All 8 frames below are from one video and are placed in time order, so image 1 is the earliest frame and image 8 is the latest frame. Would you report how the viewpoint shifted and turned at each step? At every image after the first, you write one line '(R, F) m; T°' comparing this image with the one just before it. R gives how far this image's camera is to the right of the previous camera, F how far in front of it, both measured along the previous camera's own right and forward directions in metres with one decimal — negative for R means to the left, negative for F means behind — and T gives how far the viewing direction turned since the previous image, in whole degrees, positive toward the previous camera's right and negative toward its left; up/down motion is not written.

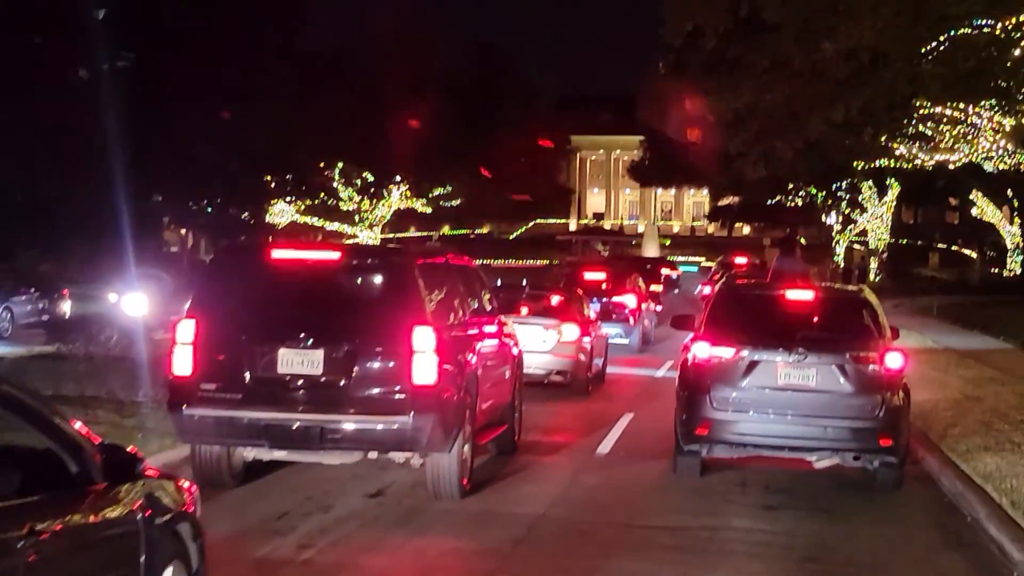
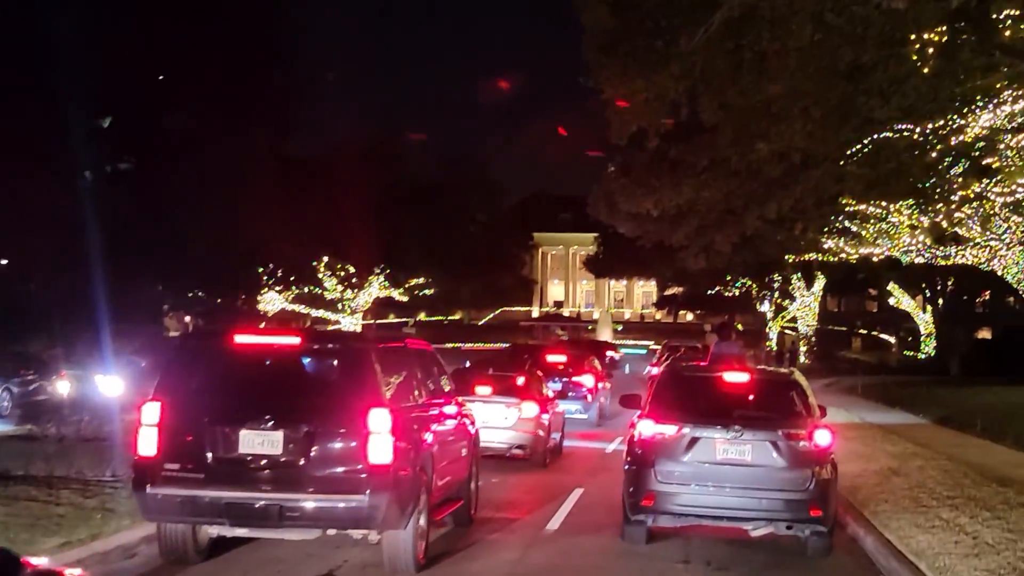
(+0.3, -0.5) m; +1°
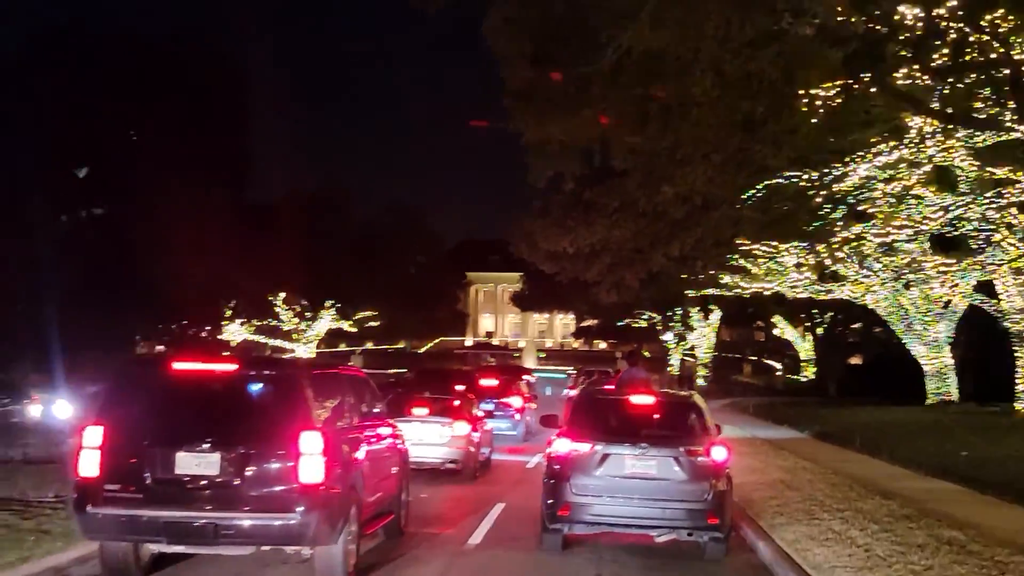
(0.0, -0.8) m; +5°
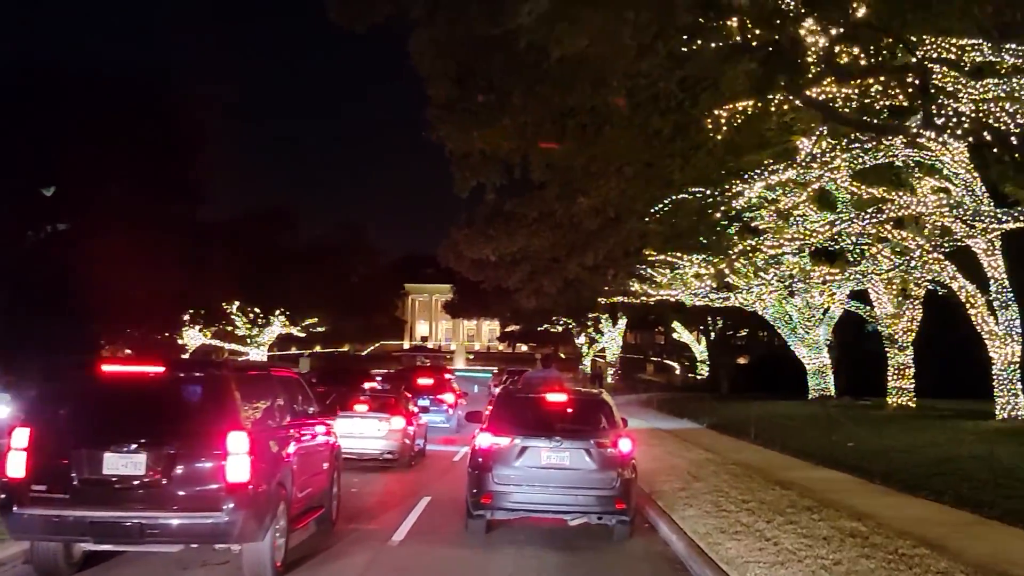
(+0.2, -0.8) m; +4°
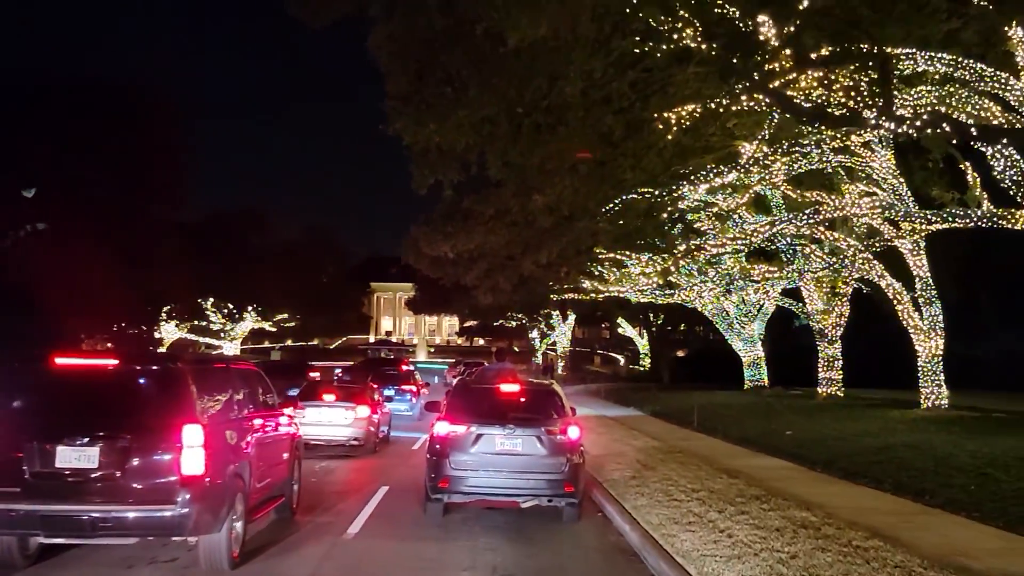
(+0.2, -0.7) m; +2°
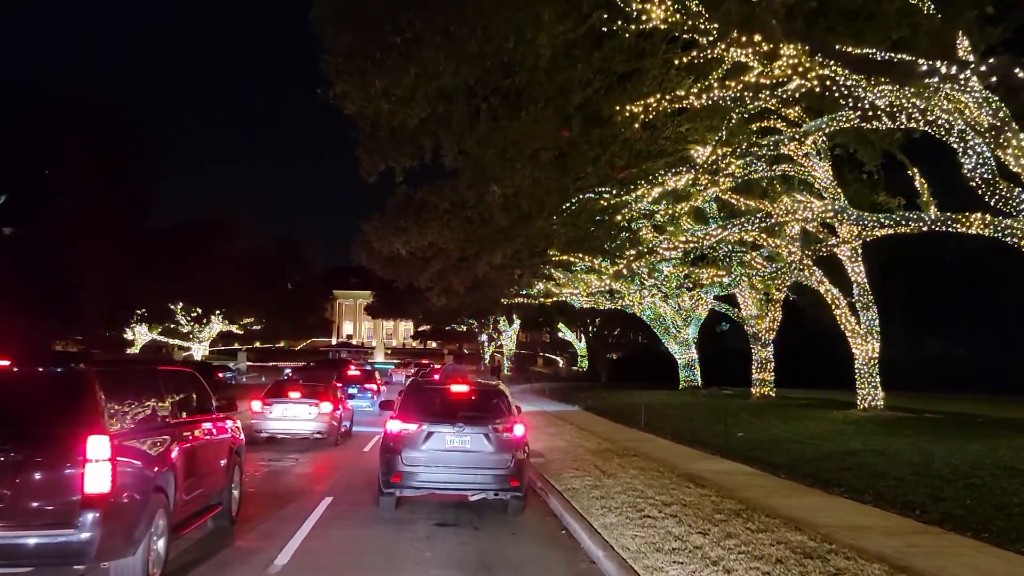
(+0.2, -0.3) m; +2°
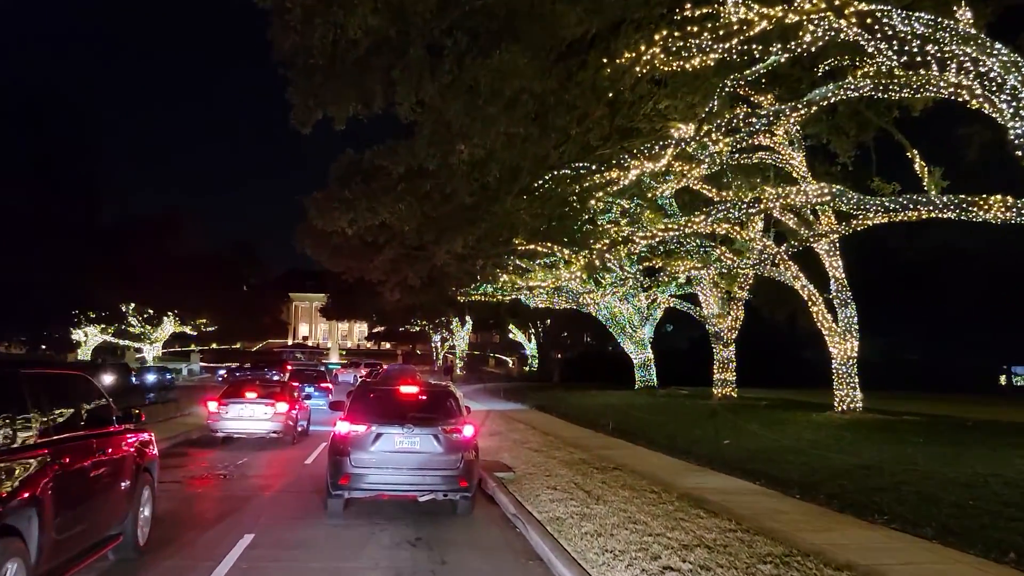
(-0.1, +1.6) m; +3°
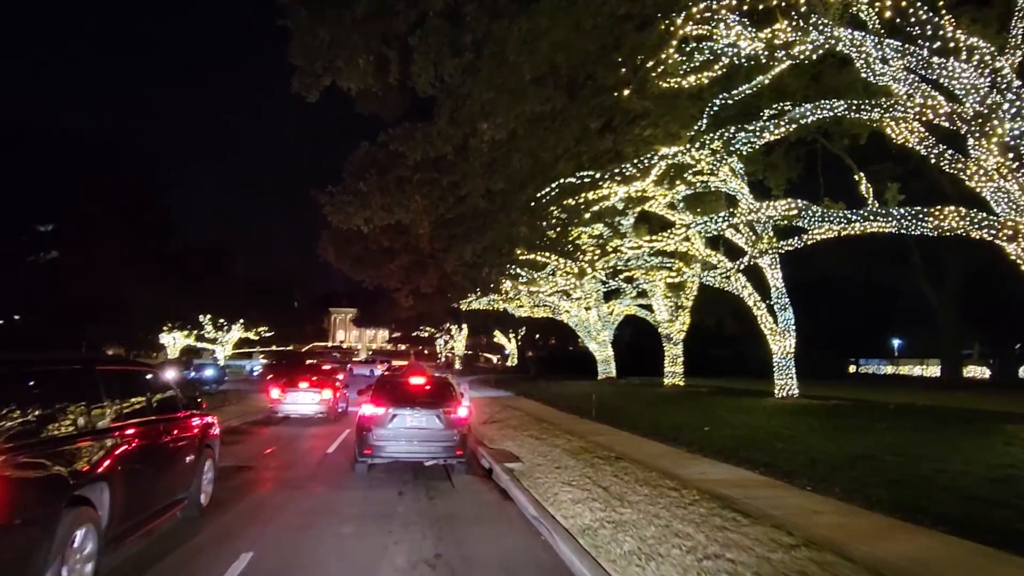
(+0.3, -2.0) m; -1°
